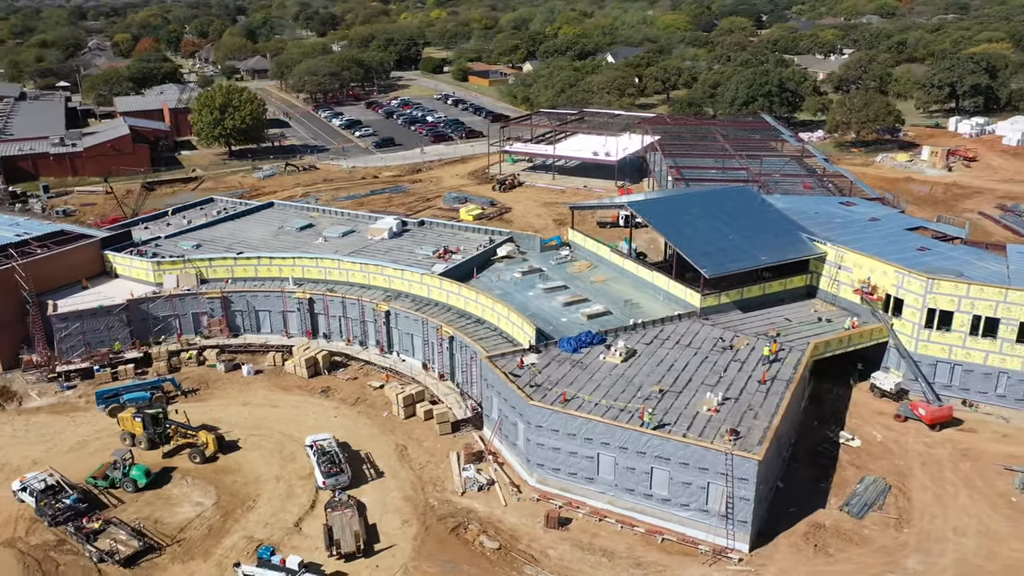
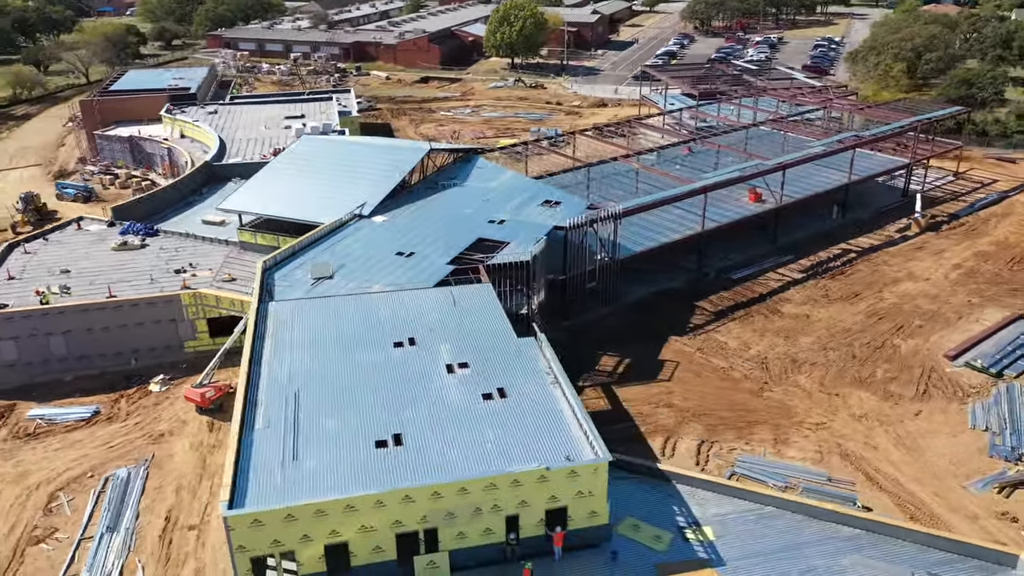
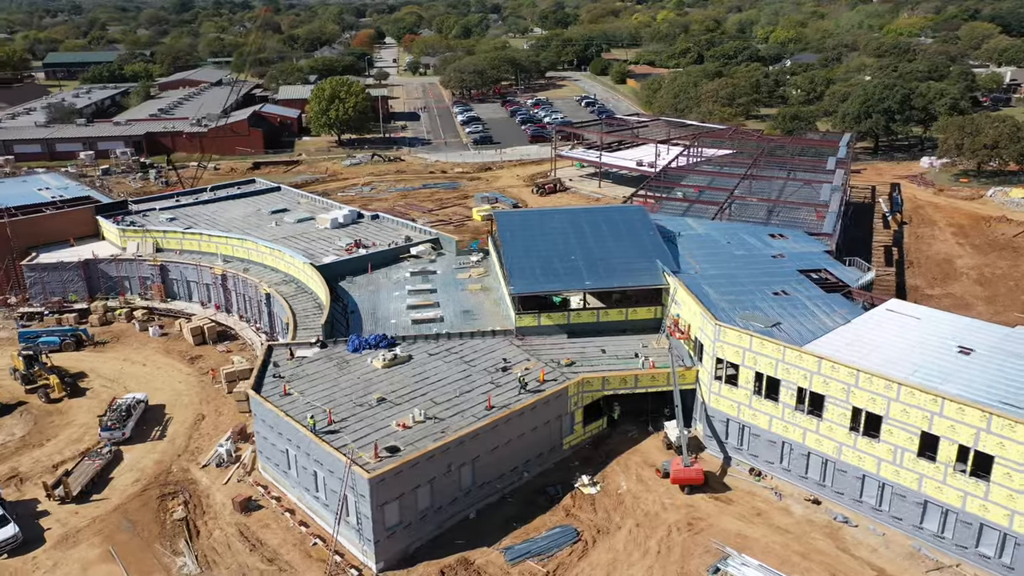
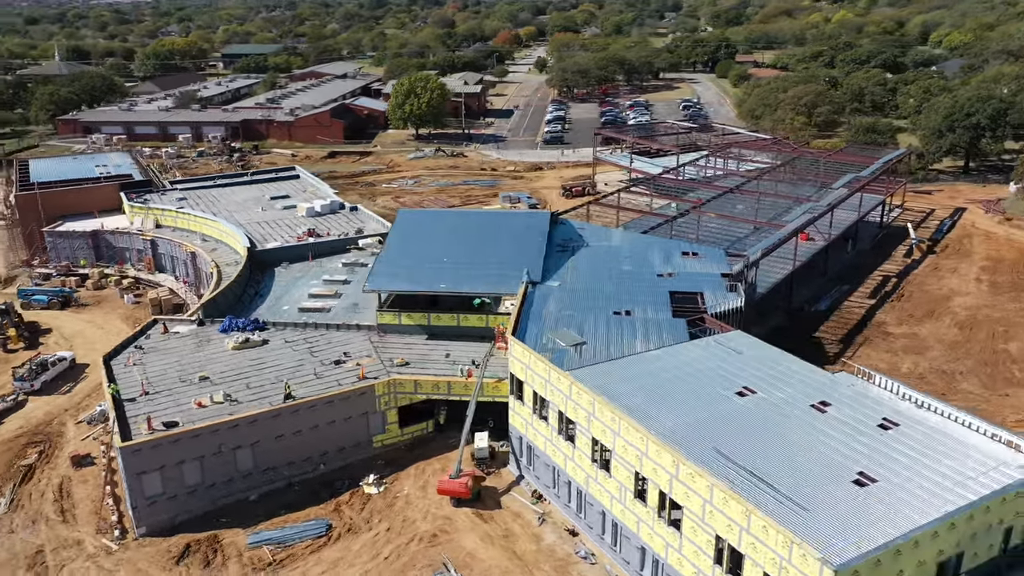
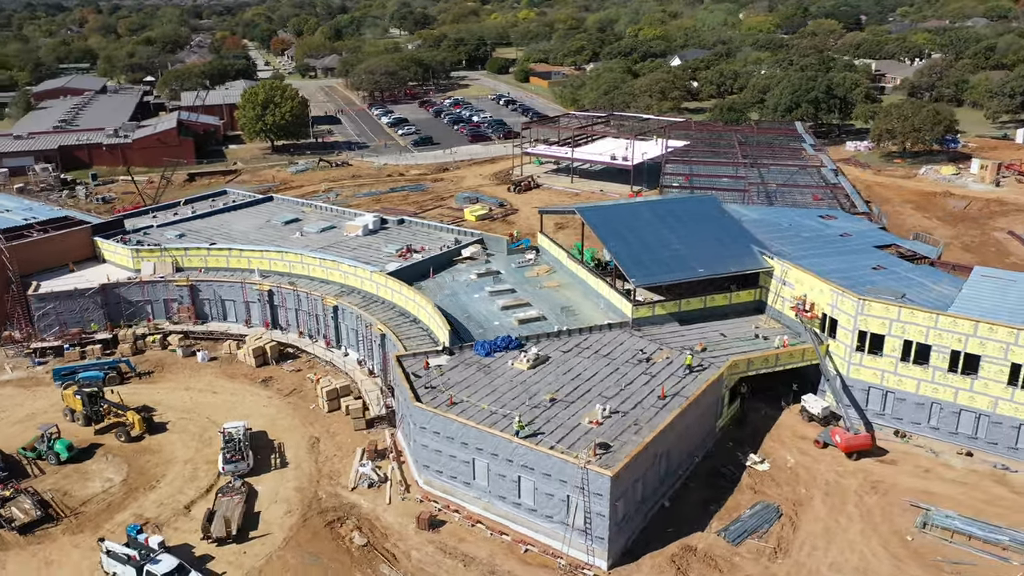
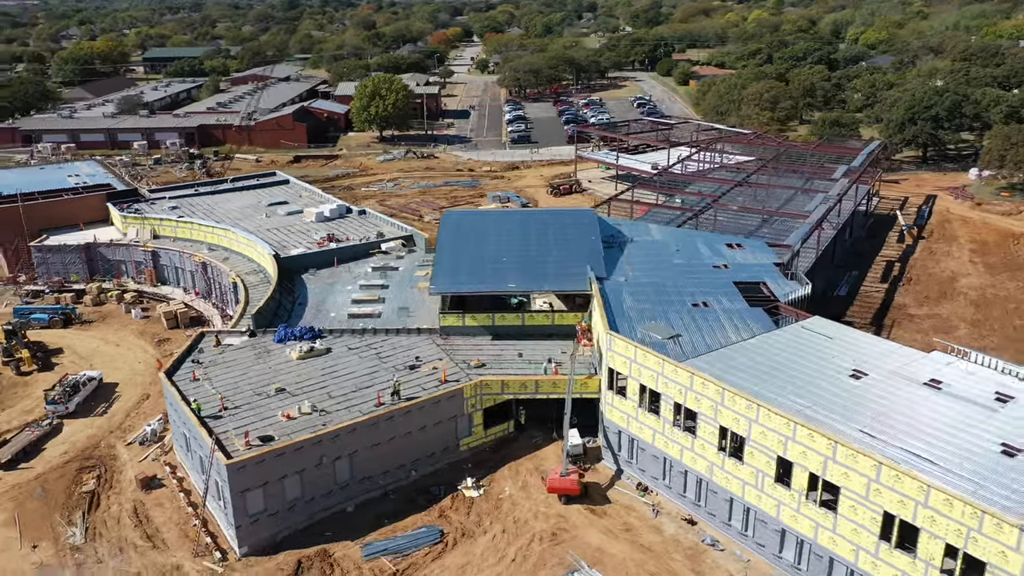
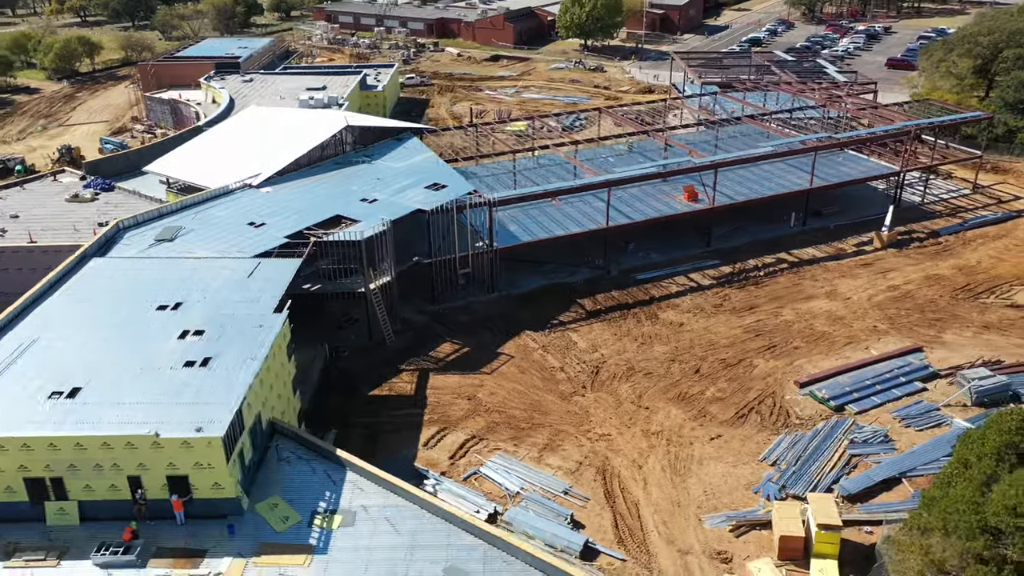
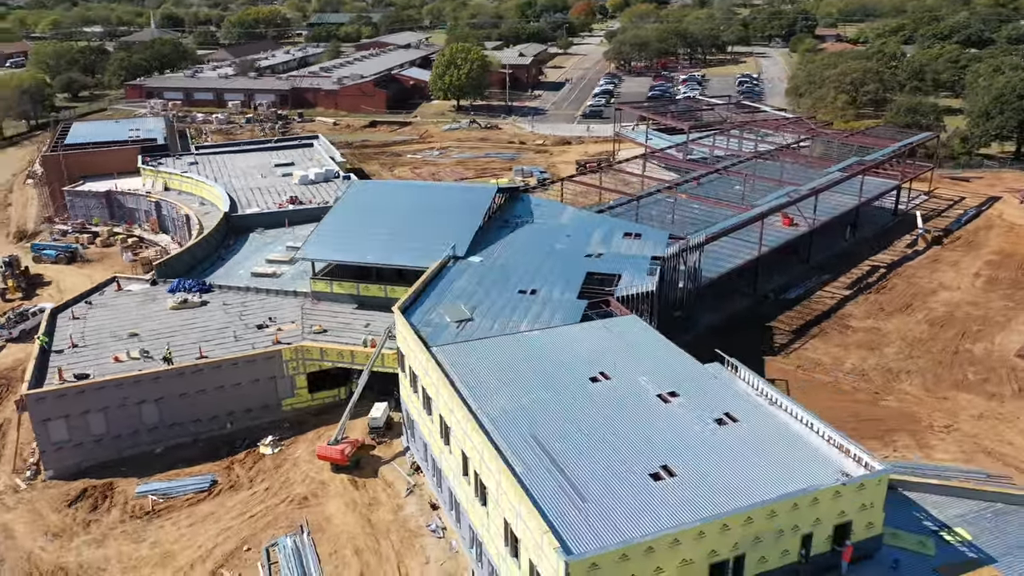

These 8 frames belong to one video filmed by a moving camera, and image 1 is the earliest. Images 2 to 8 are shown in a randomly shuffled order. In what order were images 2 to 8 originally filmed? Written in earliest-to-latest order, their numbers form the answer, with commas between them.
5, 3, 6, 4, 8, 2, 7
